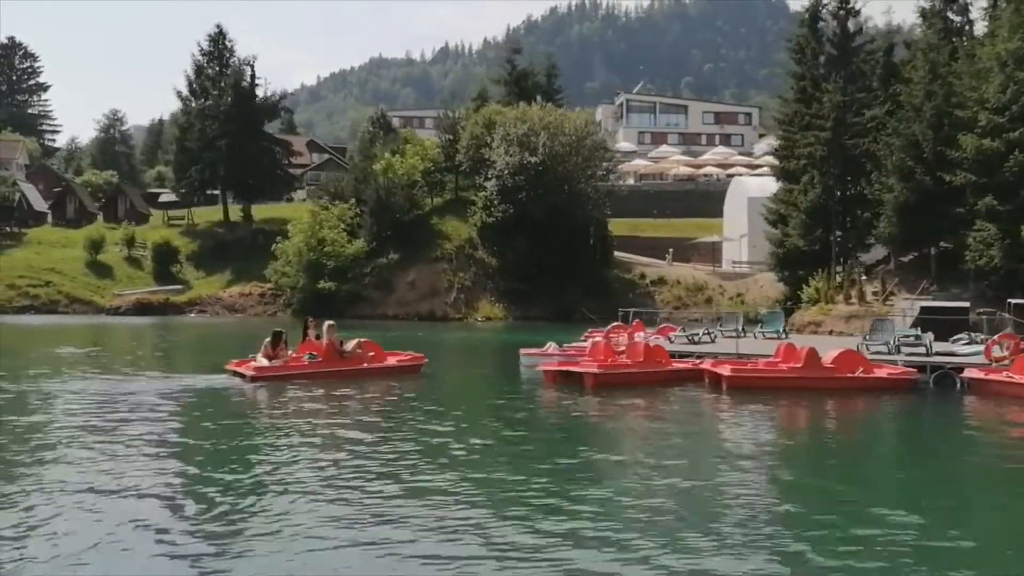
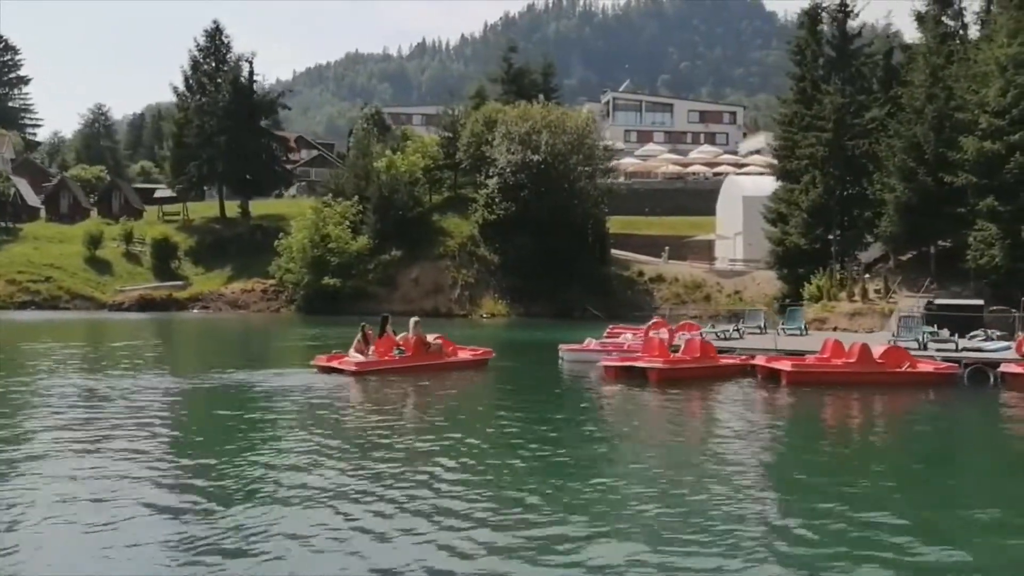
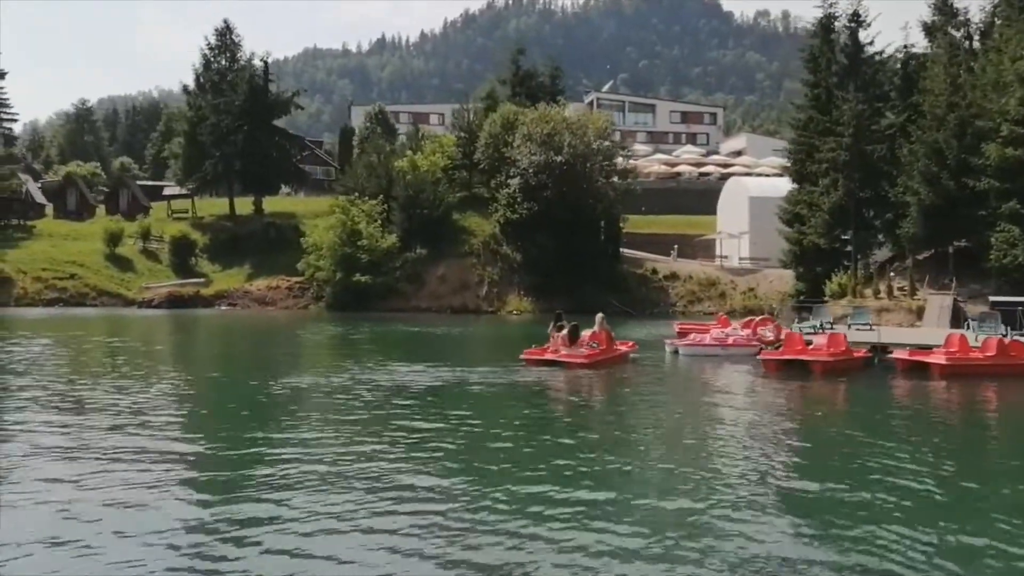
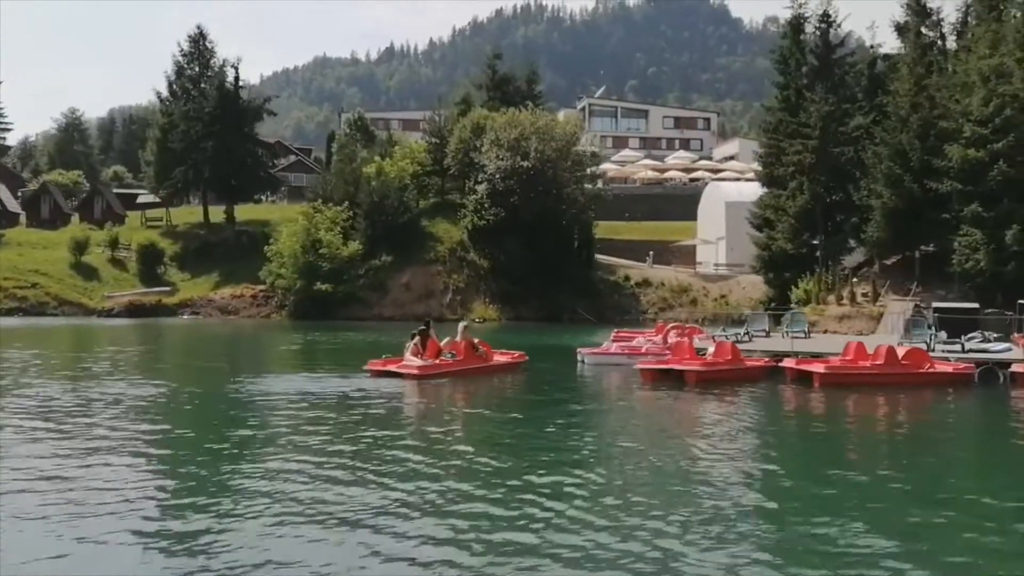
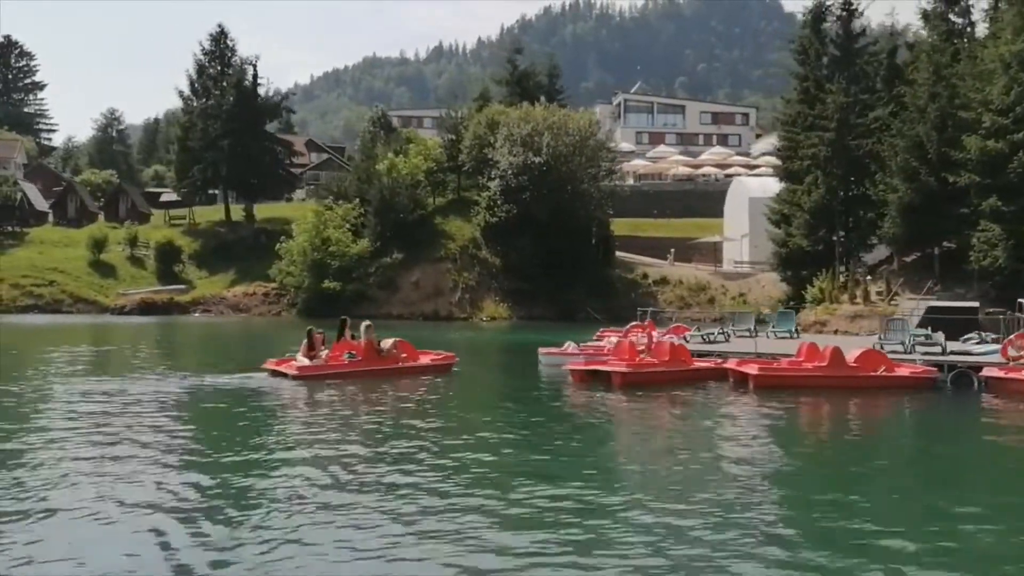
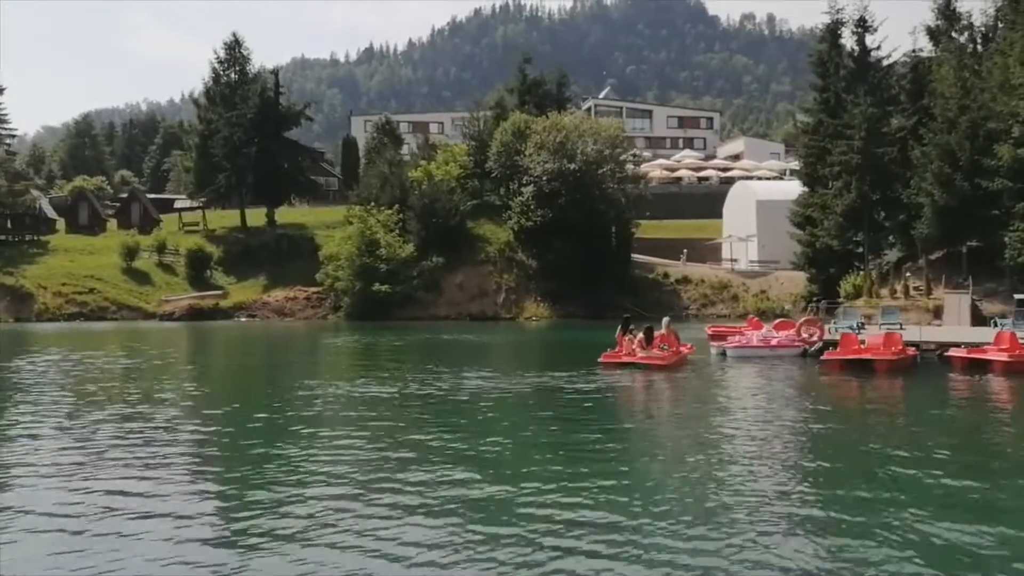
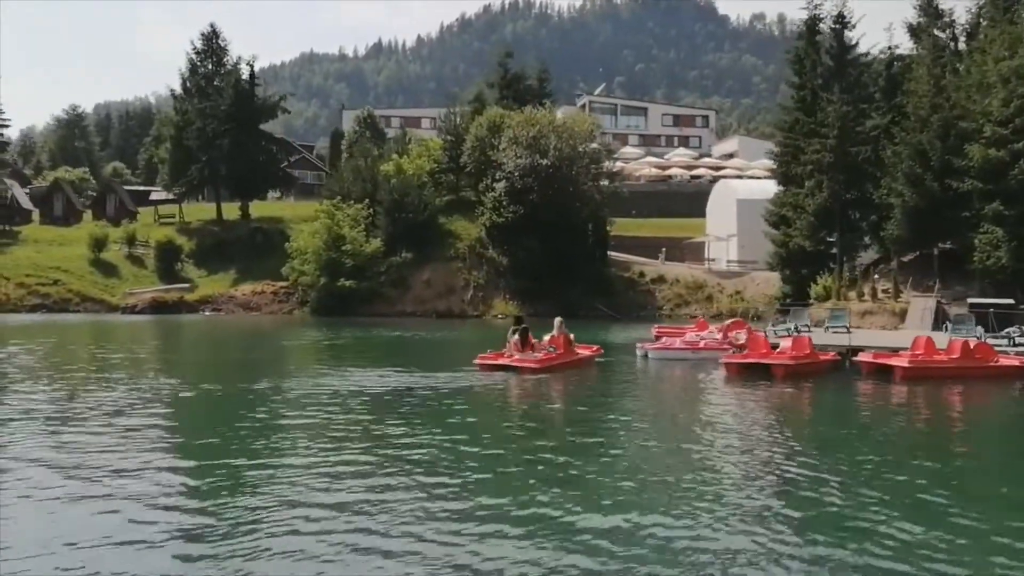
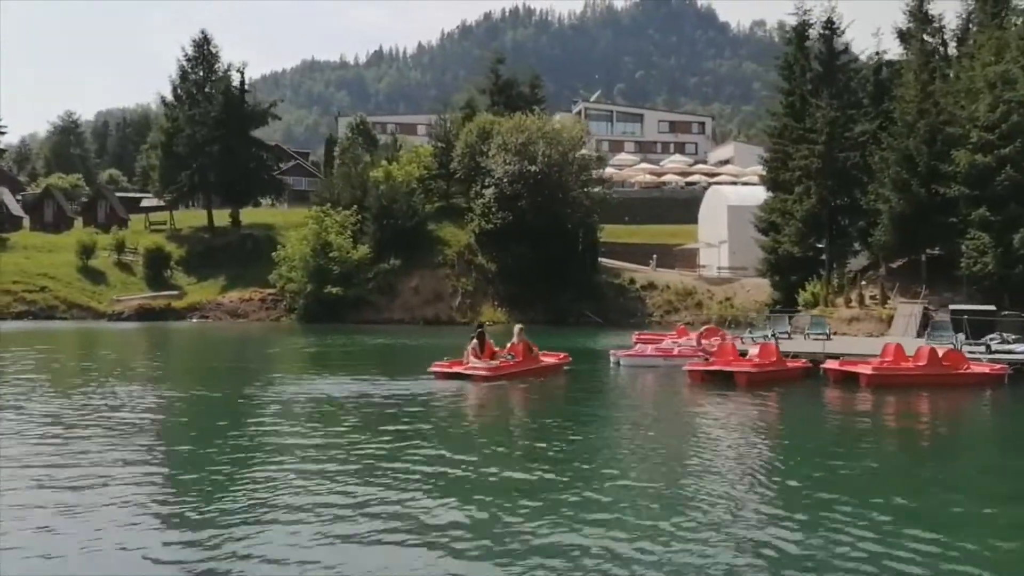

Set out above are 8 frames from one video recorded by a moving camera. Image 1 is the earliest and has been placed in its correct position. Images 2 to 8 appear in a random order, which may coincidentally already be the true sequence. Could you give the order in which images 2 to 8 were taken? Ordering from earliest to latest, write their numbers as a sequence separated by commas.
5, 2, 4, 8, 7, 3, 6
